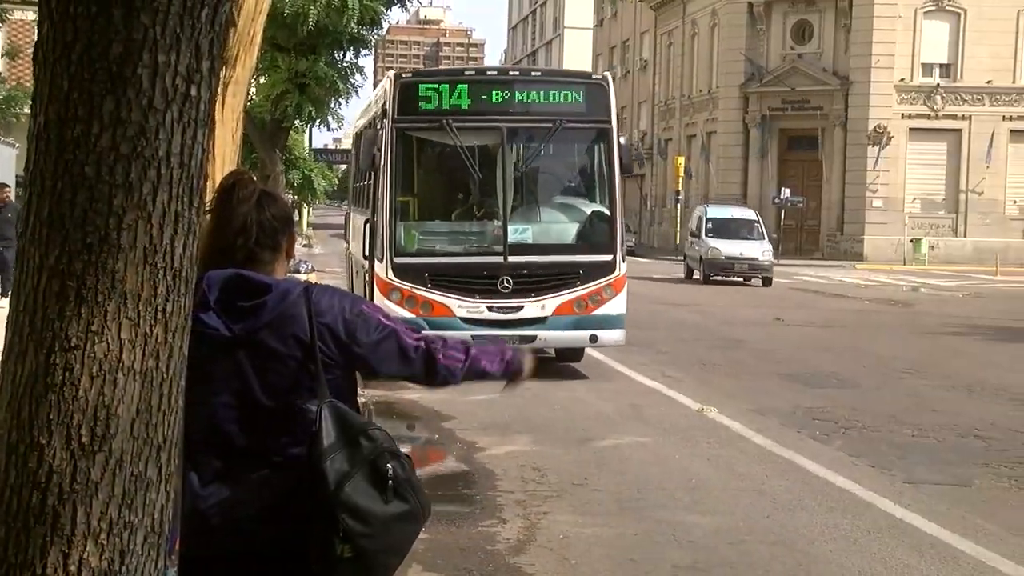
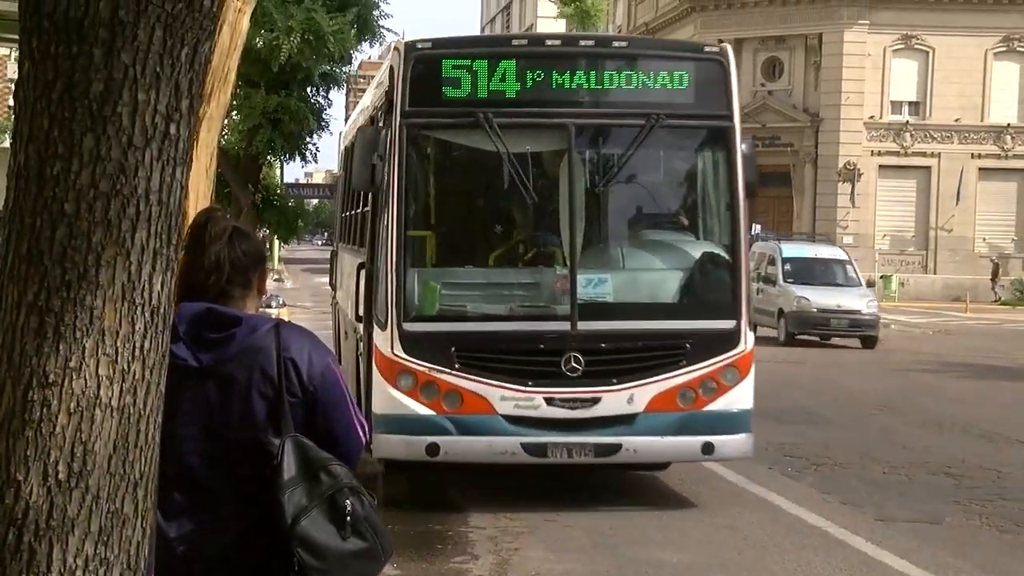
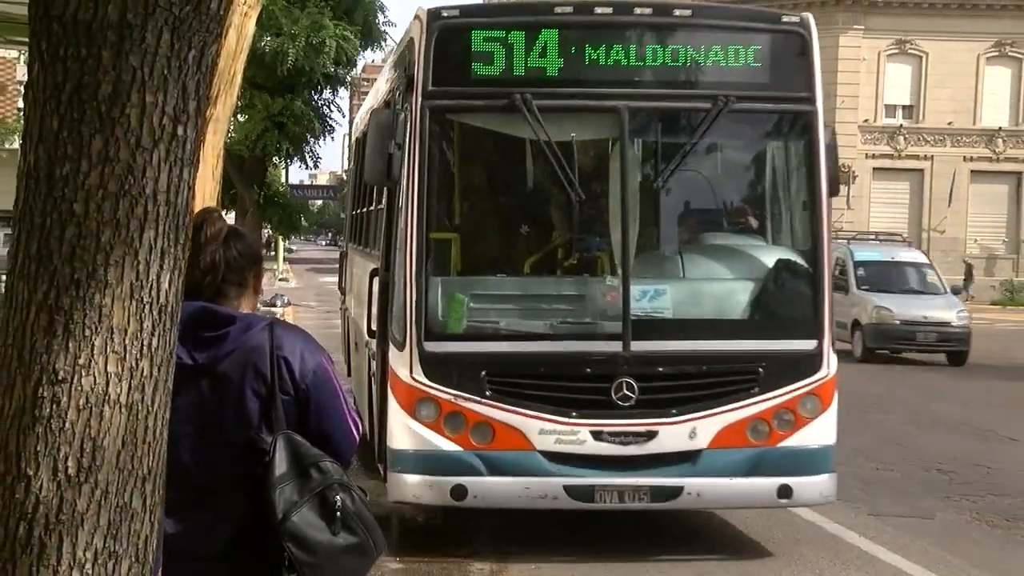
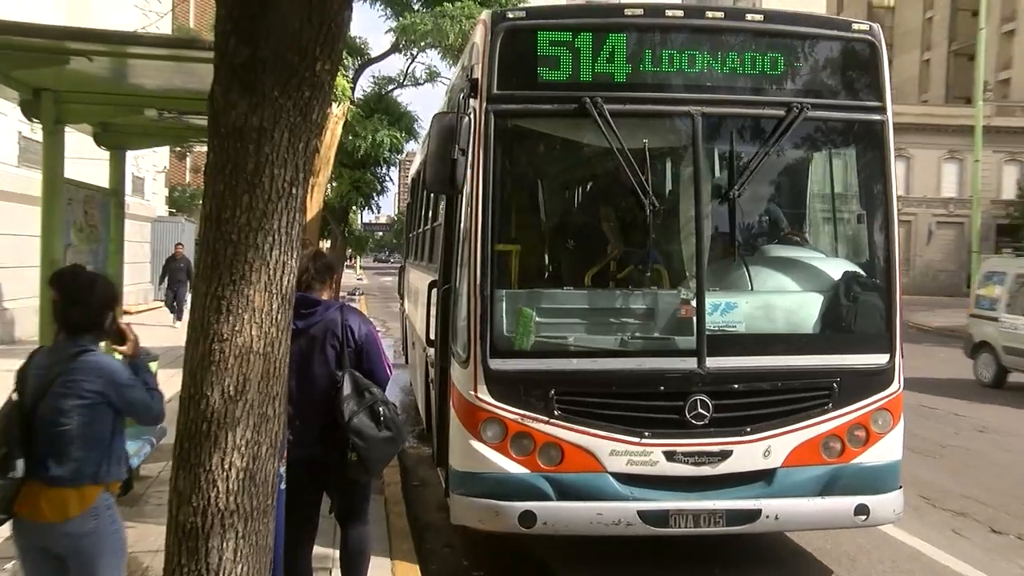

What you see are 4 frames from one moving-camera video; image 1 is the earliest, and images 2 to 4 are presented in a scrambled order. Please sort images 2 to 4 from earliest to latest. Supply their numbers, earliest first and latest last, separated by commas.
2, 3, 4
